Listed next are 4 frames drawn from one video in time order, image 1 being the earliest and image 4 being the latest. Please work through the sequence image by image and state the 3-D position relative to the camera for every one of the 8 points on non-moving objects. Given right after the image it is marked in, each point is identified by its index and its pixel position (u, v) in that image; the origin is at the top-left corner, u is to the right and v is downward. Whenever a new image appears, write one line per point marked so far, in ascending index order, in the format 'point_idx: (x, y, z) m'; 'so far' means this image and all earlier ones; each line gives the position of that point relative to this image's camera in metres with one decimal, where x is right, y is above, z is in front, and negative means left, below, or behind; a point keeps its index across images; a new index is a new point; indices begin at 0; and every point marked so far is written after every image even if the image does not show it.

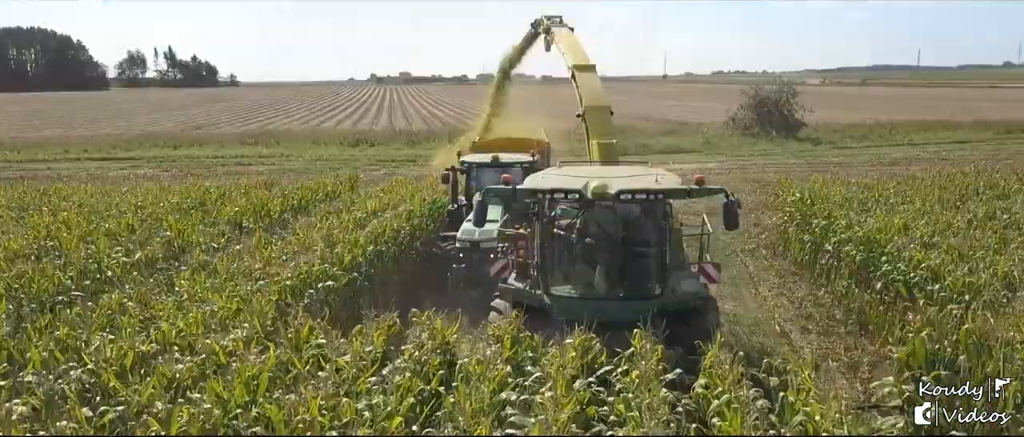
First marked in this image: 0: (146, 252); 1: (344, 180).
0: (-4.8, -0.4, +10.8) m
1: (-3.8, +0.9, +18.5) m
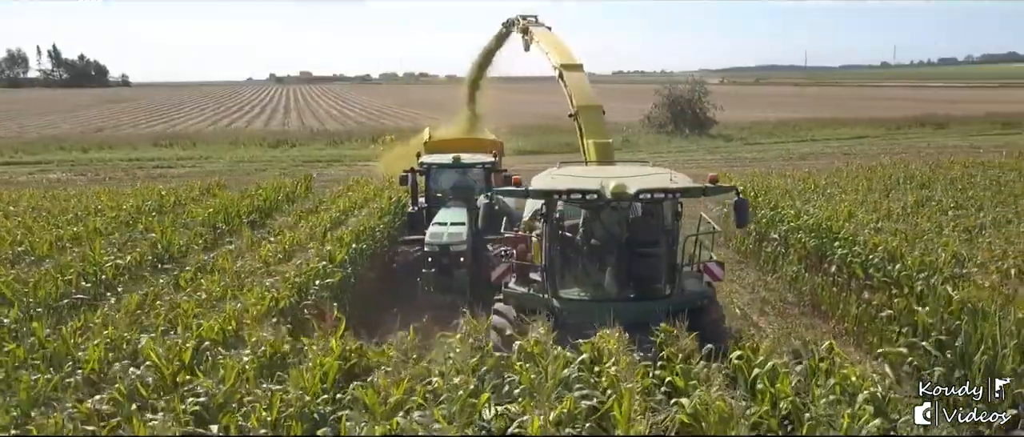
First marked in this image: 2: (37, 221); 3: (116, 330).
0: (-4.9, -0.5, +10.7) m
1: (-4.8, +0.9, +18.5) m
2: (-7.9, 0.0, +13.8) m
3: (-3.7, -1.1, +7.7) m
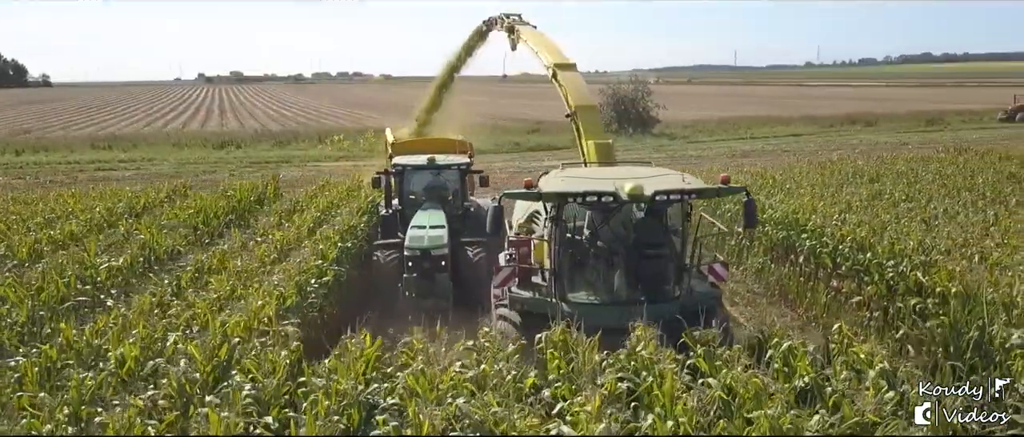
0: (-4.9, -0.5, +10.6) m
1: (-5.5, +0.8, +18.4) m
2: (-8.2, -0.1, +13.5) m
3: (-3.5, -1.1, +7.8) m
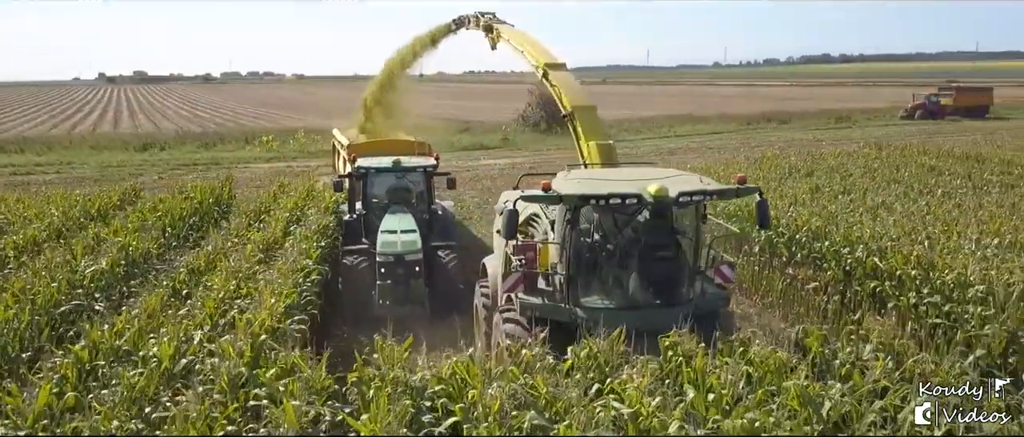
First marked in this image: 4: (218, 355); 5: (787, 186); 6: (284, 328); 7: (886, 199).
0: (-5.1, -0.5, +10.5) m
1: (-6.4, +0.8, +18.1) m
2: (-8.7, -0.2, +13.0) m
3: (-3.4, -1.1, +7.8) m
4: (-2.5, -1.1, +6.9) m
5: (+5.9, +0.7, +17.6) m
6: (-2.2, -1.0, +7.9) m
7: (+7.2, +0.4, +15.8) m
